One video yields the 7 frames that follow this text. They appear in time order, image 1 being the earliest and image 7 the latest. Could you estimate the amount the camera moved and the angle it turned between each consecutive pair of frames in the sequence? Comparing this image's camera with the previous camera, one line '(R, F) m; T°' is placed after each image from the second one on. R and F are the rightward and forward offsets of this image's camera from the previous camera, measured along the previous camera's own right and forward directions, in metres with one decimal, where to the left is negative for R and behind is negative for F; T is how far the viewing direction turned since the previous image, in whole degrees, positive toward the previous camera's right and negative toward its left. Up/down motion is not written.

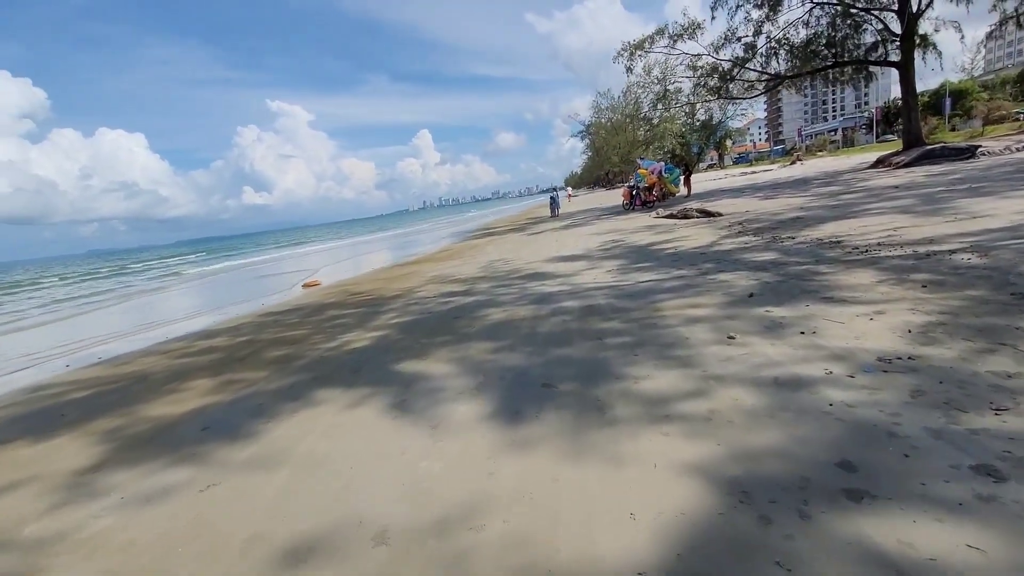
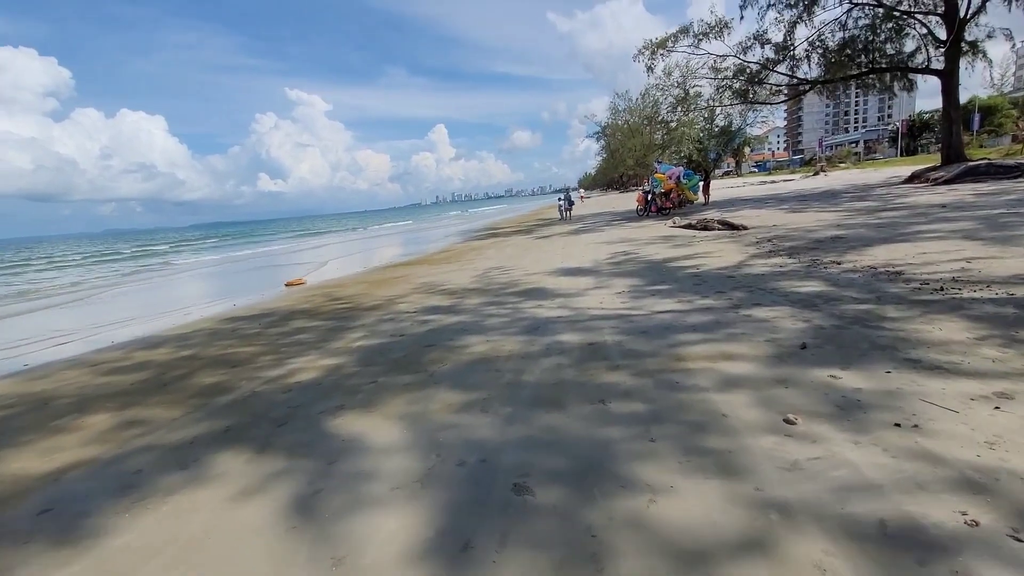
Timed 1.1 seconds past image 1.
(+0.2, +1.3) m; -1°
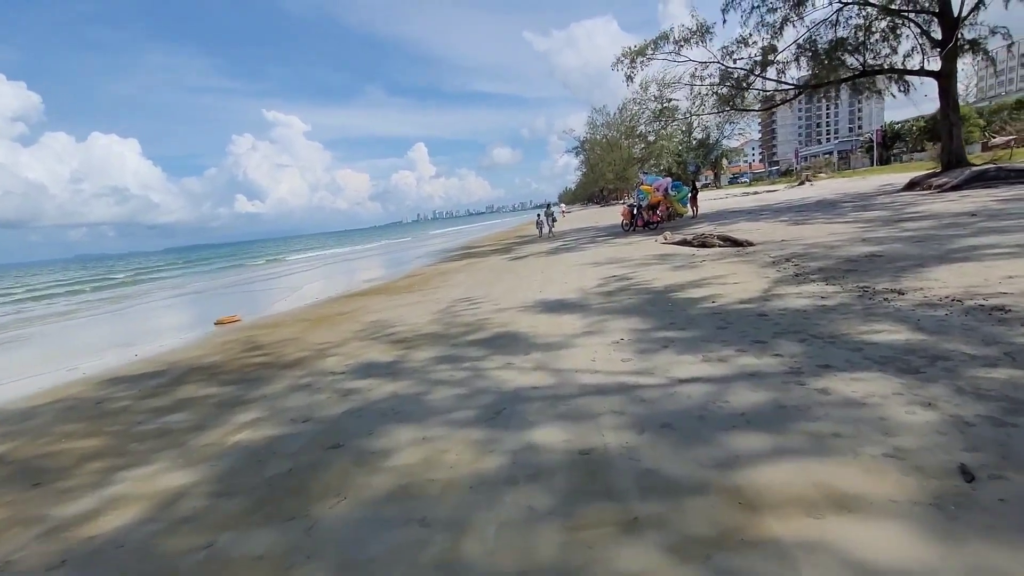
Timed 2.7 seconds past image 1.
(+0.3, +1.9) m; +2°
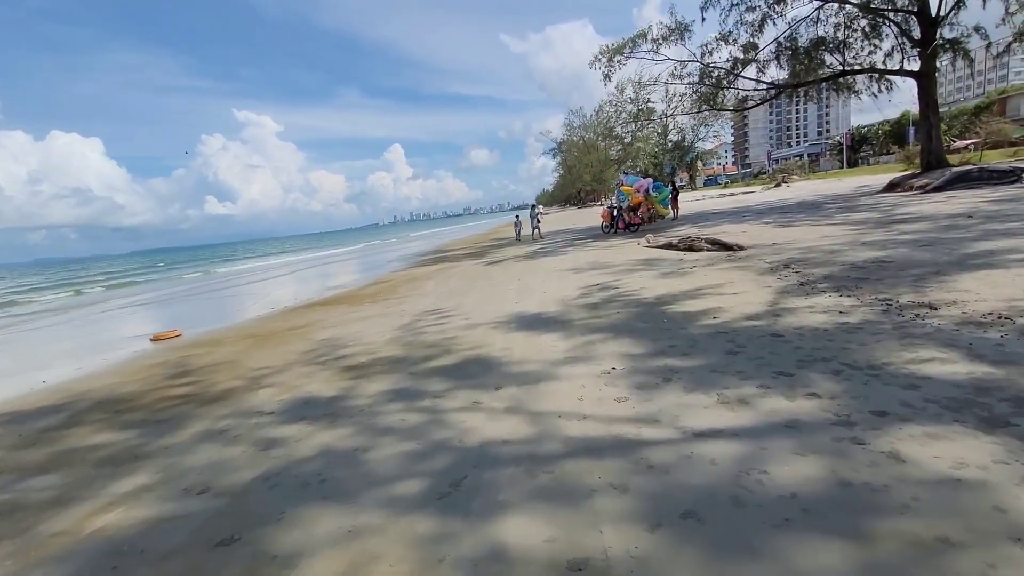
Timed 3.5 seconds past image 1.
(+0.1, +1.0) m; +3°
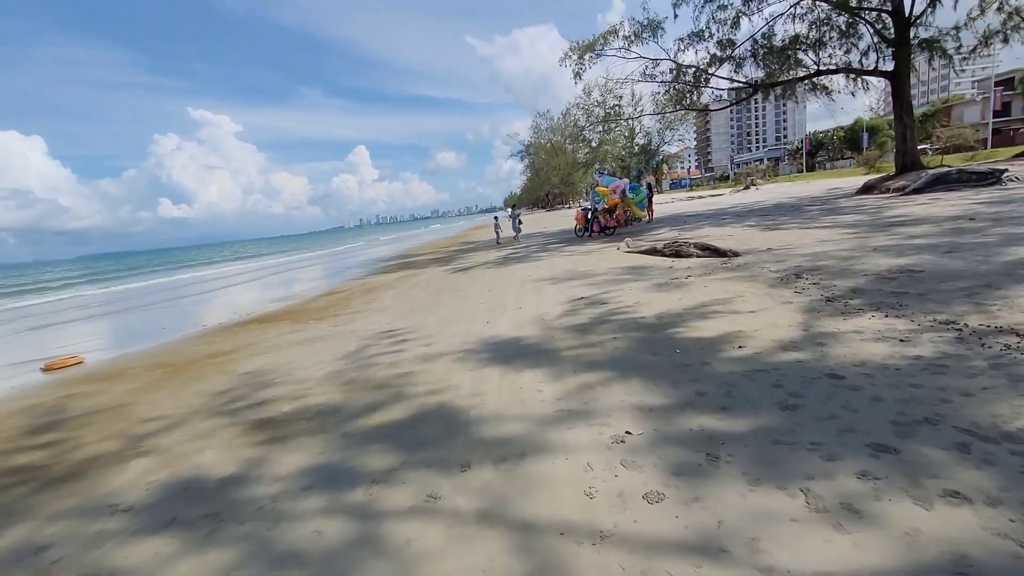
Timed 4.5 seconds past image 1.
(0.0, +1.3) m; +4°
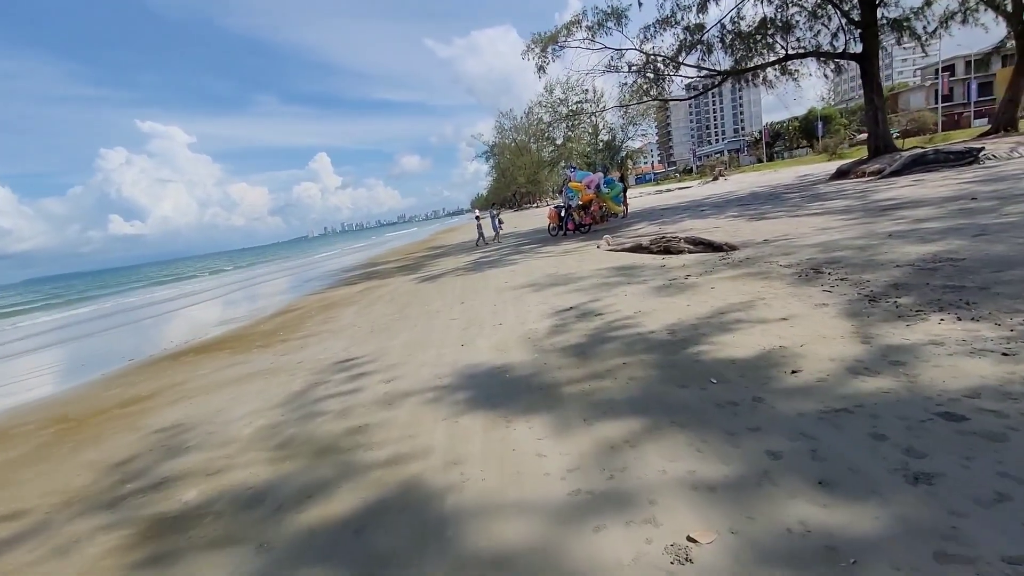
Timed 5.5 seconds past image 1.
(-0.1, +1.2) m; +3°
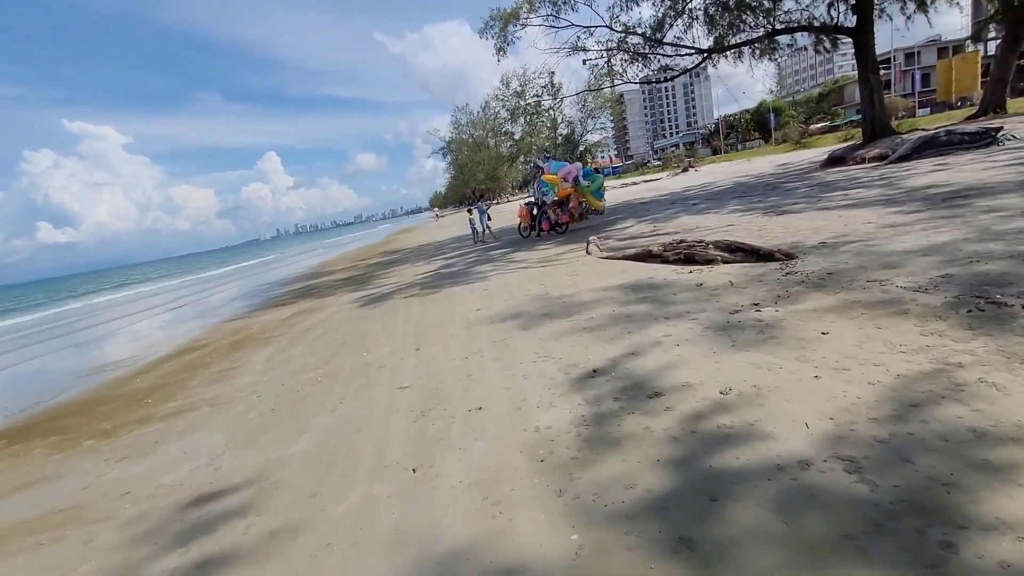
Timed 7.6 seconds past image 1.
(-0.2, +2.7) m; +4°
